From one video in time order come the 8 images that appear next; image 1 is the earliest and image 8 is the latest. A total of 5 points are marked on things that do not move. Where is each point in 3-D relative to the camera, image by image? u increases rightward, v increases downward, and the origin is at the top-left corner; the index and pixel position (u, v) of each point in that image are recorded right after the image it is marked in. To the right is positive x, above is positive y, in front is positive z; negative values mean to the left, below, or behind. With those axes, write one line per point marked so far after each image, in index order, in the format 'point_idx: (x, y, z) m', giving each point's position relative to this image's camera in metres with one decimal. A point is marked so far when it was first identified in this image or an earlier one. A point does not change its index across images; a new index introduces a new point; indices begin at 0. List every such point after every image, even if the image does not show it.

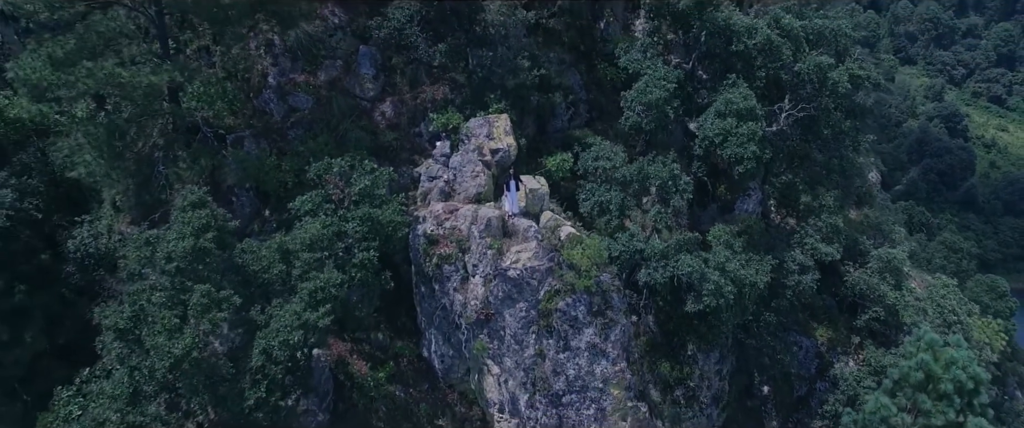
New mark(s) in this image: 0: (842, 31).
0: (+7.0, +3.9, +15.8) m
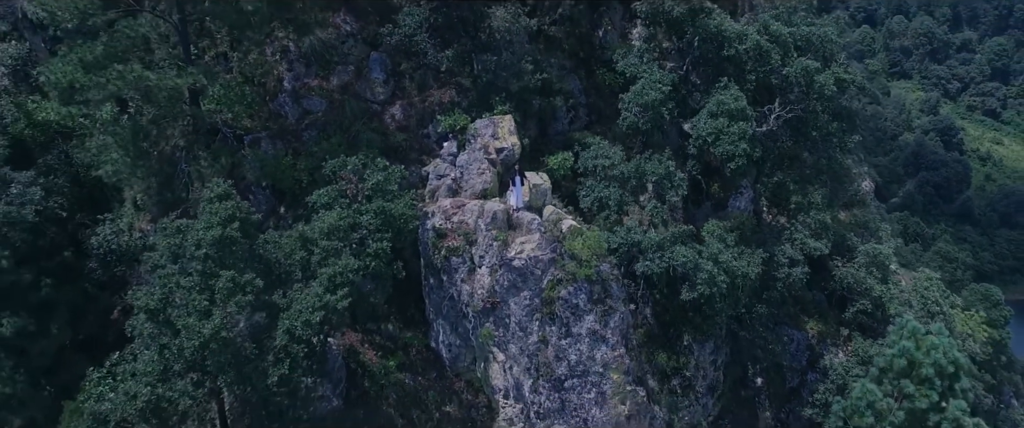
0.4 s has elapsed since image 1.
0: (+7.1, +4.0, +16.7) m
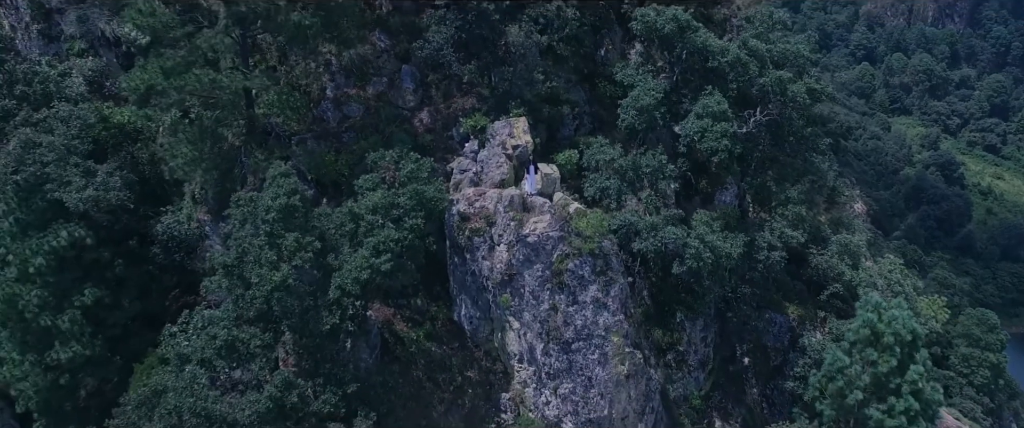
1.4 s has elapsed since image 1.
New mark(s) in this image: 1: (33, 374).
0: (+7.4, +4.1, +19.1) m
1: (-10.6, -3.5, +16.3) m
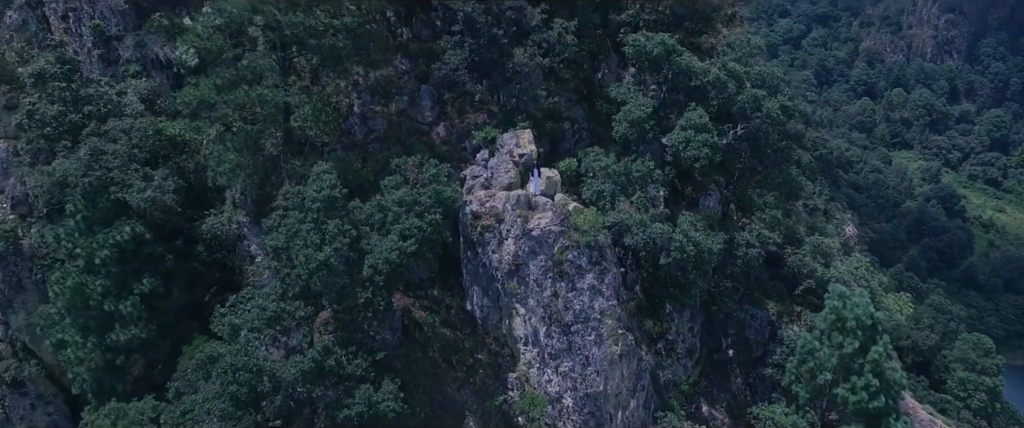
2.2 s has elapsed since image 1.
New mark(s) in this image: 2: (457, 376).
0: (+7.6, +4.0, +21.4) m
1: (-10.5, -3.5, +18.4) m
2: (-1.4, -4.0, +18.2) m
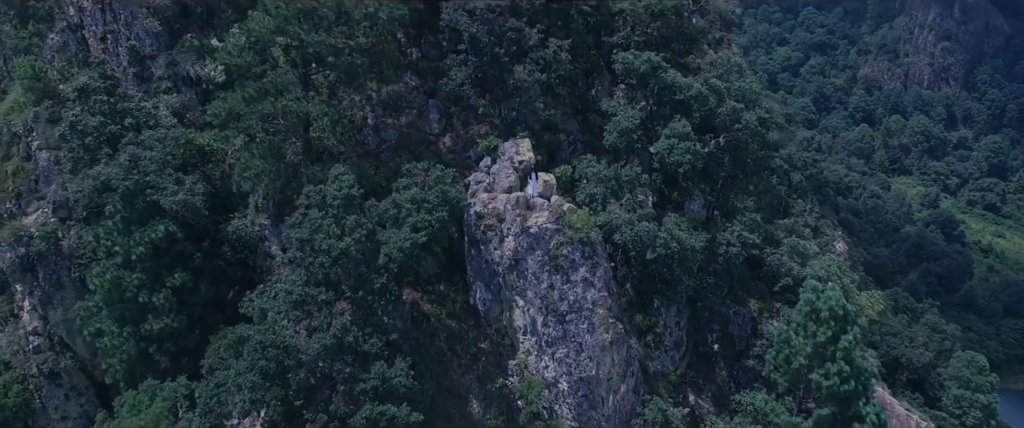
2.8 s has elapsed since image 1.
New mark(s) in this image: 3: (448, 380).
0: (+7.6, +3.9, +23.3) m
1: (-10.5, -3.5, +20.1) m
2: (-1.4, -4.0, +19.8) m
3: (-1.7, -4.4, +19.5) m
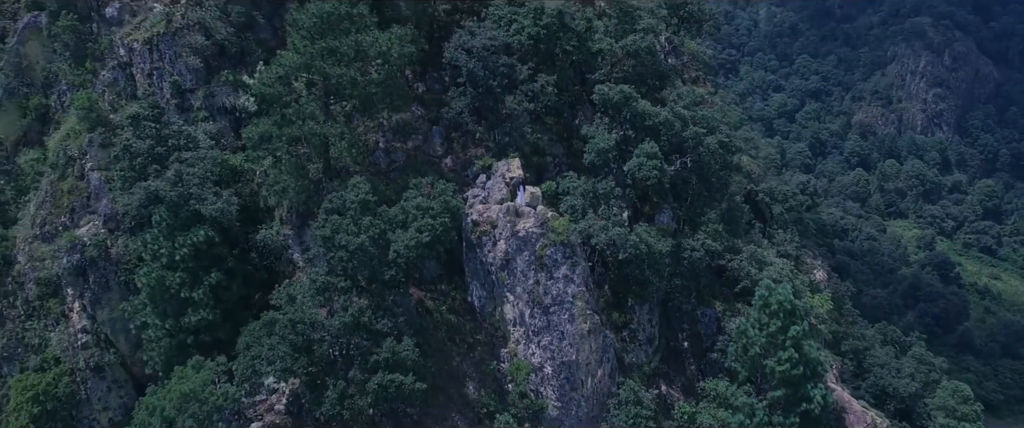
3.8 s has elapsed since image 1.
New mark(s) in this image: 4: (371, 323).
0: (+7.4, +3.4, +26.8) m
1: (-10.7, -3.8, +23.1) m
2: (-1.6, -4.2, +22.8) m
3: (-1.9, -4.6, +22.4) m
4: (-3.7, -2.9, +19.5) m
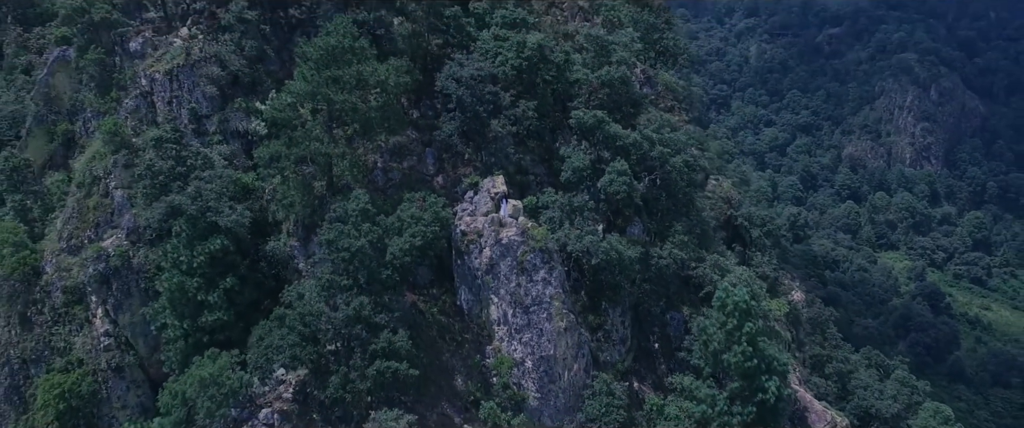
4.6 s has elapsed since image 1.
0: (+6.8, +2.9, +29.6) m
1: (-11.3, -4.1, +25.6) m
2: (-2.2, -4.6, +25.3) m
3: (-2.5, -4.9, +24.9) m
4: (-4.2, -3.1, +22.0) m
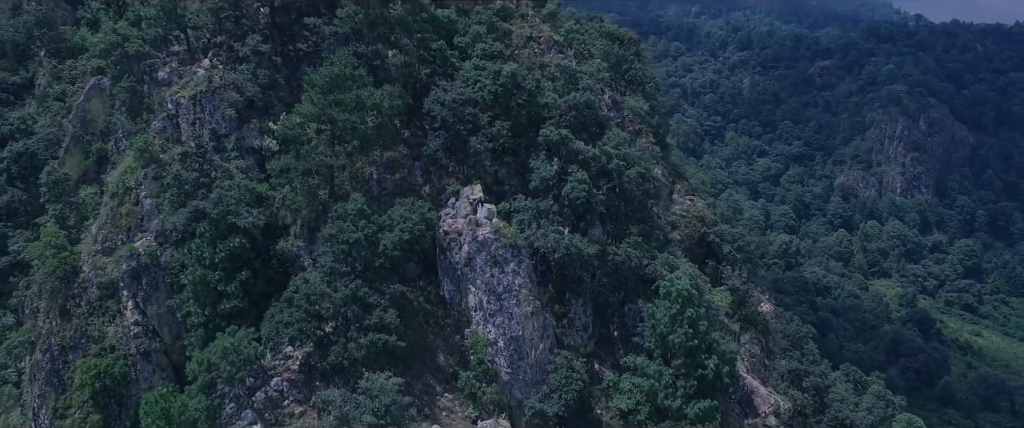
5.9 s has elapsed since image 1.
0: (+5.8, +2.7, +34.2) m
1: (-12.3, -4.2, +29.8) m
2: (-3.2, -4.6, +29.5) m
3: (-3.5, -4.9, +29.1) m
4: (-5.2, -3.0, +26.3) m
